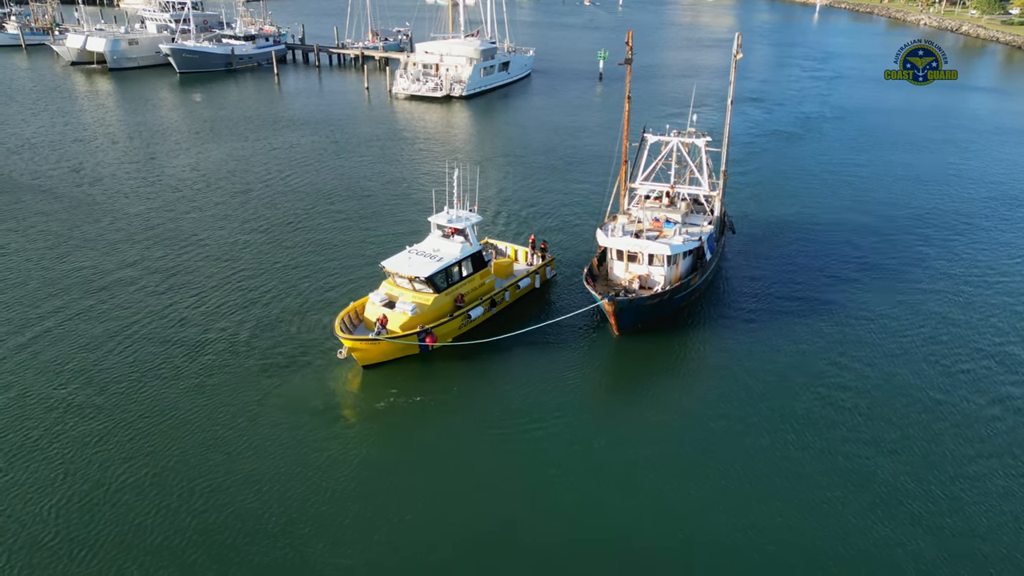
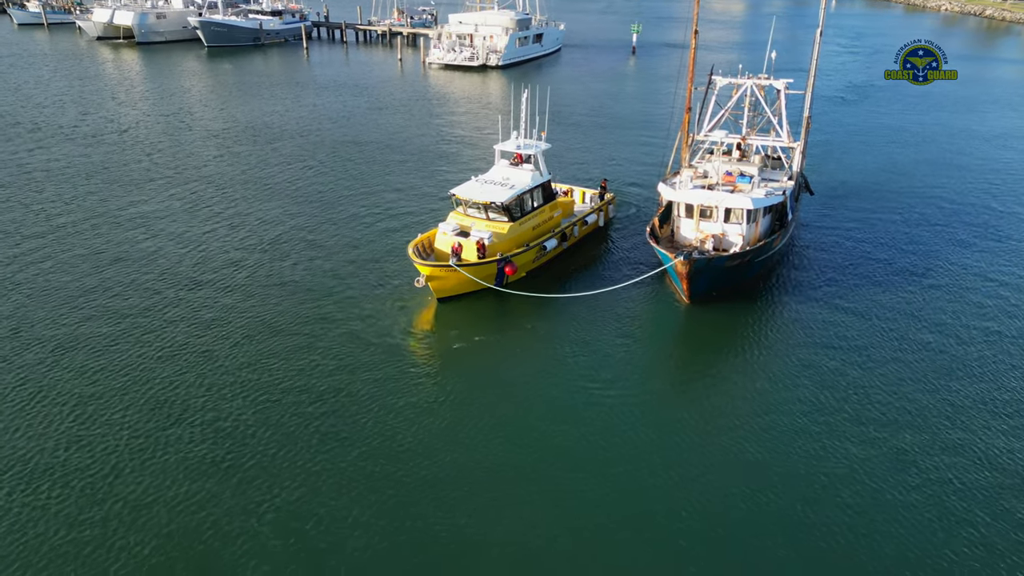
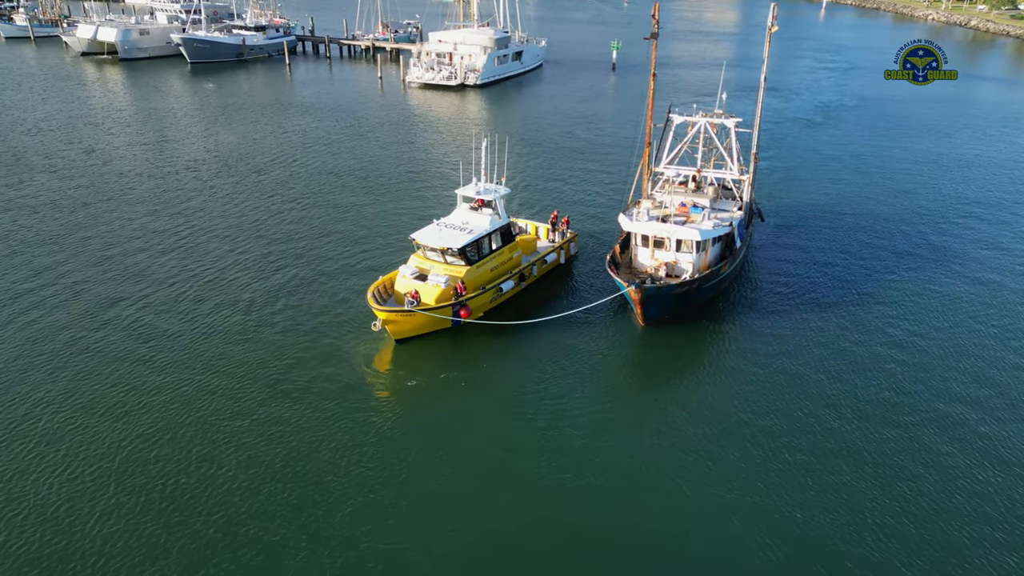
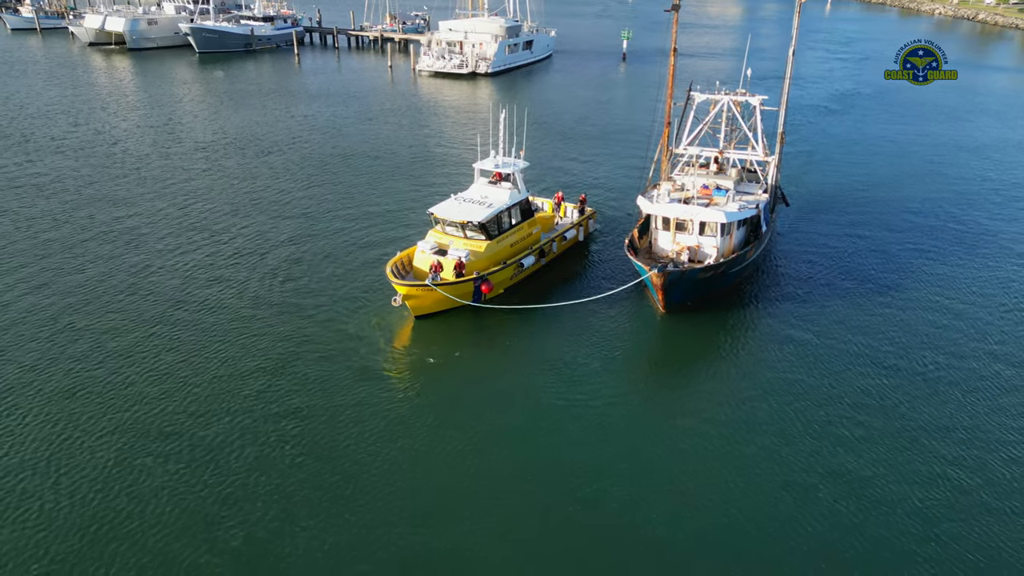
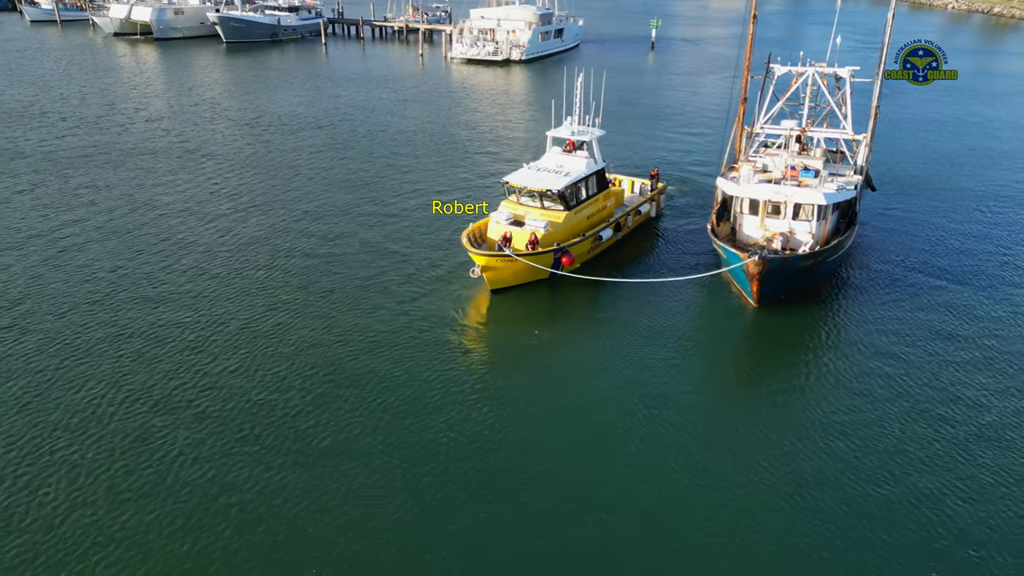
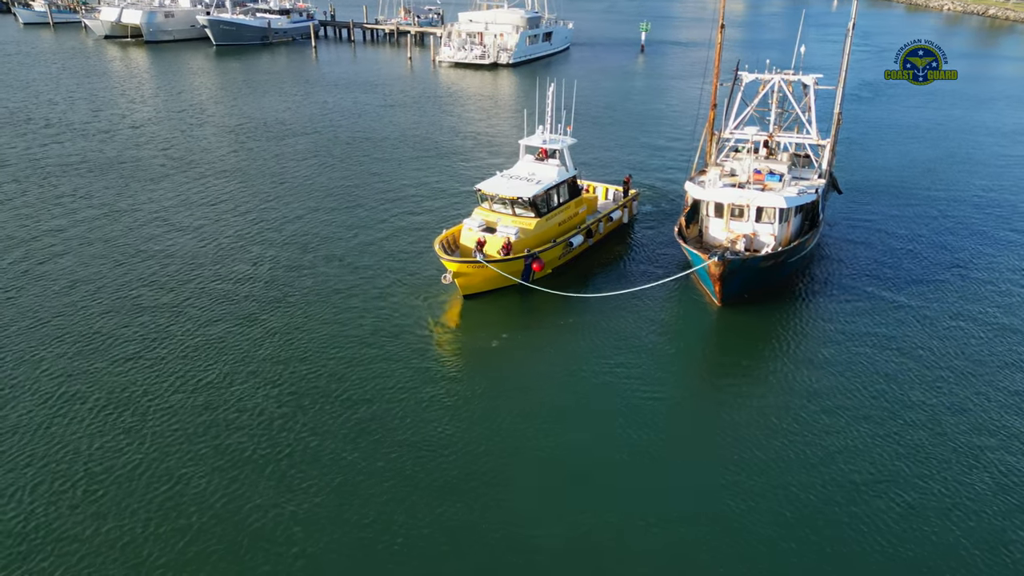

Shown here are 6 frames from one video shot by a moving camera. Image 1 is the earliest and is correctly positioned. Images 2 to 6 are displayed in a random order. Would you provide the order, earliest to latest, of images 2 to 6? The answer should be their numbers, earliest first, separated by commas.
3, 4, 2, 6, 5
